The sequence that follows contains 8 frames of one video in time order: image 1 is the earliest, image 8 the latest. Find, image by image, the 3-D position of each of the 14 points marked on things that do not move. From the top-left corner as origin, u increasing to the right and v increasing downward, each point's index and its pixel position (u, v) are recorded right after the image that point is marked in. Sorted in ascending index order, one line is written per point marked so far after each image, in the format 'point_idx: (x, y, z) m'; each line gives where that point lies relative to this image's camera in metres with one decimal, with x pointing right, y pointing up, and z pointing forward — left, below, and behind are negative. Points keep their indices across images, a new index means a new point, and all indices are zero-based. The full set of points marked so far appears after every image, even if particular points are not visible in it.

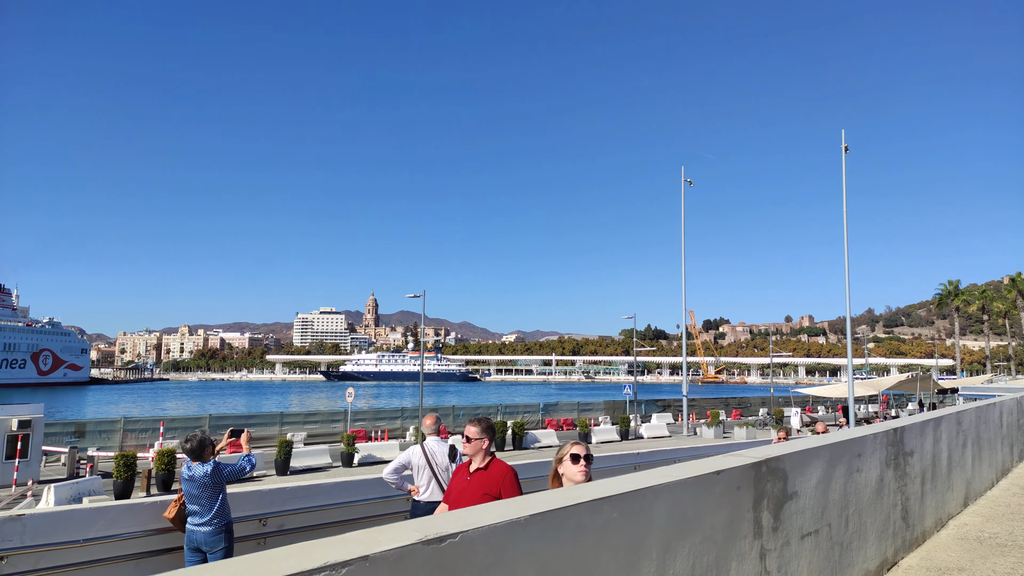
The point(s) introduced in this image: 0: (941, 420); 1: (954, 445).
0: (+4.8, -1.5, +7.3) m
1: (+5.1, -1.9, +7.6) m
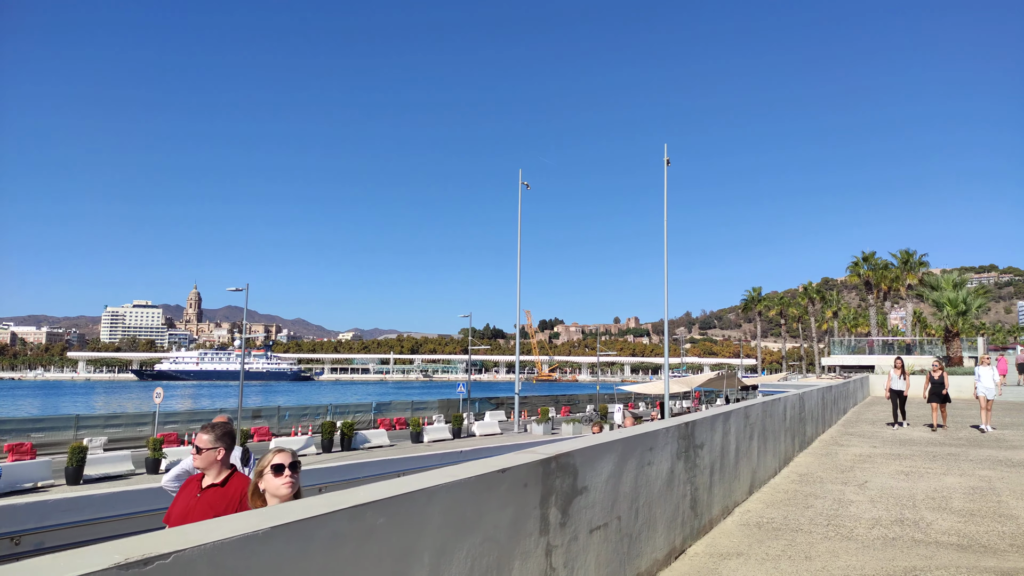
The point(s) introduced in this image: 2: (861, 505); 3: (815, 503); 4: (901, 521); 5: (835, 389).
0: (+2.6, -1.5, +7.7) m
1: (+2.8, -1.9, +8.1) m
2: (+4.2, -2.7, +7.9) m
3: (+3.8, -2.7, +8.1) m
4: (+4.2, -2.5, +7.1) m
5: (+7.8, -2.5, +16.1) m
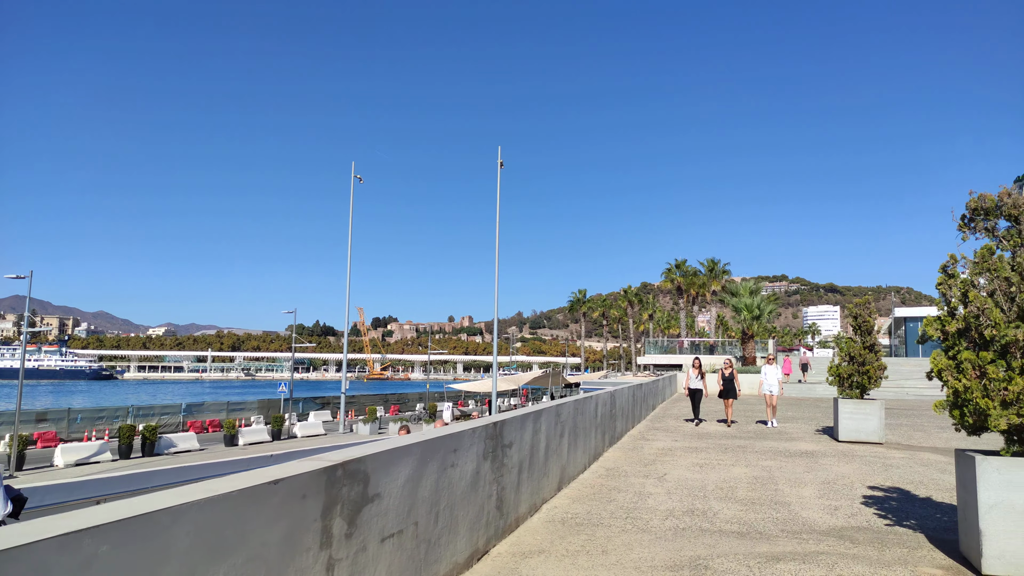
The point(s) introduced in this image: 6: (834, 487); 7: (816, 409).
0: (+0.3, -1.6, +7.9) m
1: (+0.5, -1.9, +8.3) m
2: (+1.9, -2.7, +8.4) m
3: (+1.4, -2.7, +8.5) m
4: (+2.1, -2.6, +7.6) m
5: (+3.5, -2.6, +17.2) m
6: (+4.4, -2.7, +8.9) m
7: (+8.8, -3.5, +19.0) m
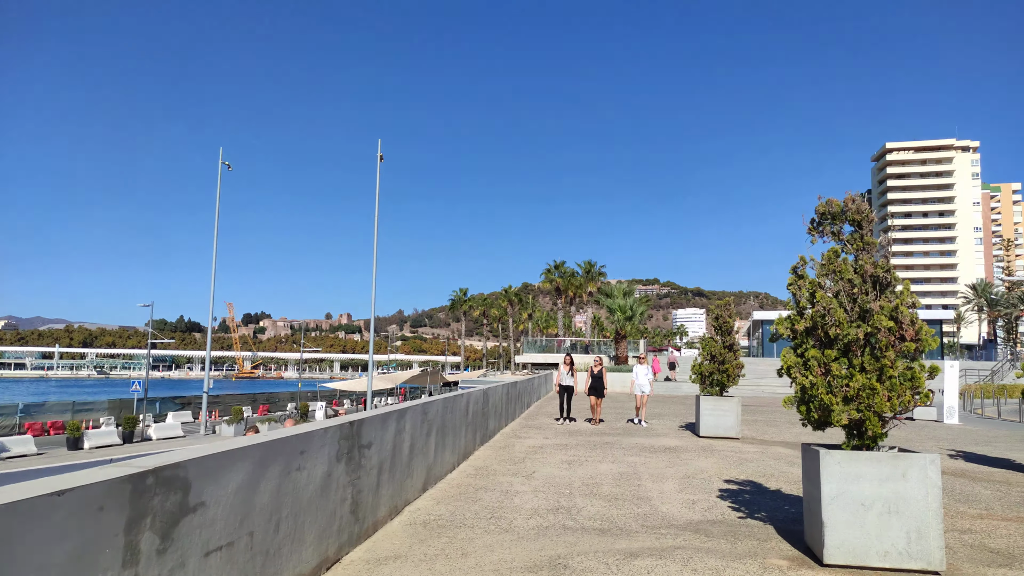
0: (-1.2, -1.4, +7.5) m
1: (-1.2, -1.8, +7.9) m
2: (+0.2, -2.6, +8.3) m
3: (-0.4, -2.7, +8.3) m
4: (+0.5, -2.5, +7.5) m
5: (+0.2, -2.6, +17.2) m
6: (+2.6, -2.7, +9.2) m
7: (+5.1, -3.6, +19.9) m
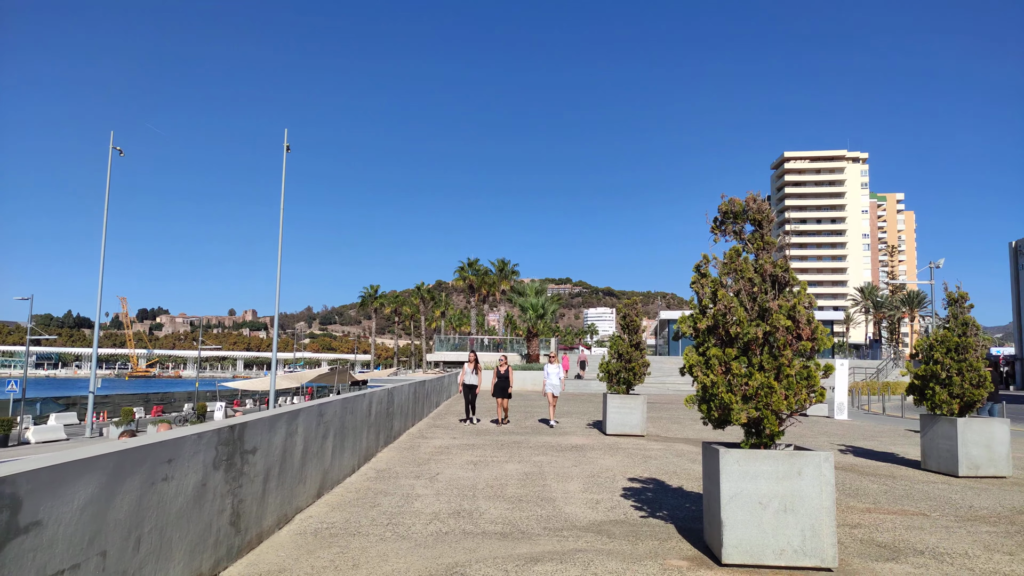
0: (-2.3, -1.4, +6.9) m
1: (-2.3, -1.7, +7.4) m
2: (-1.0, -2.6, +7.9) m
3: (-1.6, -2.6, +7.9) m
4: (-0.6, -2.5, +7.2) m
5: (-2.2, -2.5, +16.8) m
6: (+1.2, -2.7, +9.2) m
7: (+2.3, -3.6, +20.1) m
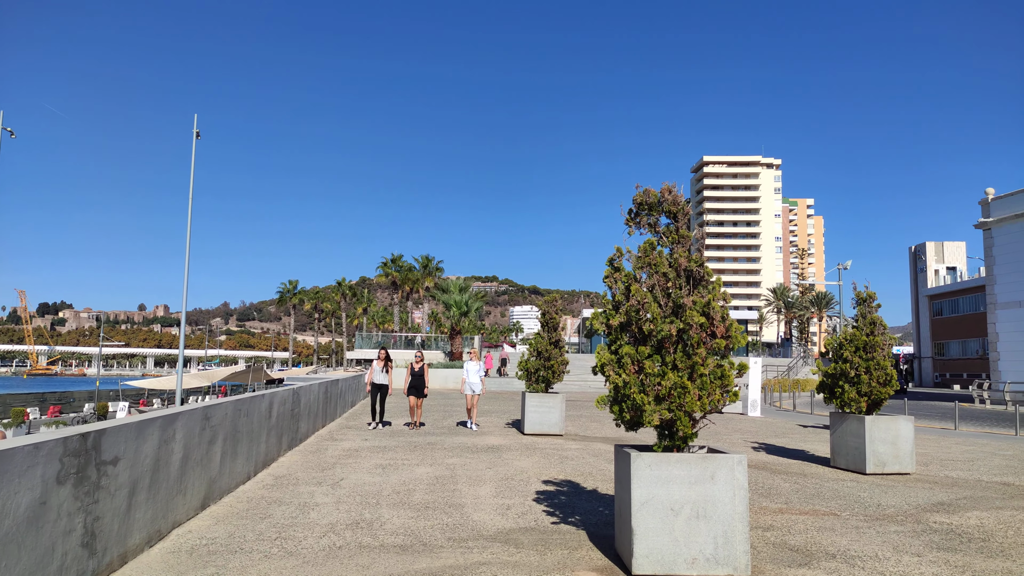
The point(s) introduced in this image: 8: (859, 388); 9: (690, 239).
0: (-3.2, -1.3, +6.2) m
1: (-3.3, -1.6, +6.6) m
2: (-2.1, -2.5, +7.3) m
3: (-2.6, -2.5, +7.2) m
4: (-1.6, -2.4, +6.6) m
5: (-4.2, -2.4, +16.0) m
6: (0.0, -2.6, +8.8) m
7: (-0.1, -3.5, +19.8) m
8: (+5.8, -1.7, +11.0) m
9: (+1.5, +0.4, +5.7) m
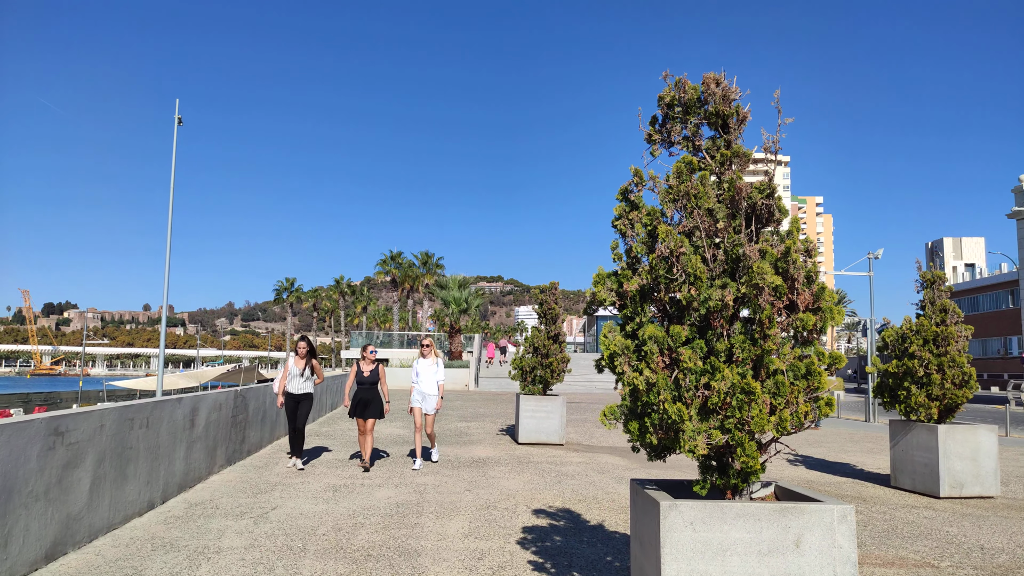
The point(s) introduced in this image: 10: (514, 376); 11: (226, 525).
0: (-3.5, -1.0, +4.2) m
1: (-3.5, -1.3, +4.6) m
2: (-2.3, -2.2, +5.3) m
3: (-2.8, -2.2, +5.2) m
4: (-1.8, -2.1, +4.6) m
5: (-4.3, -2.1, +14.0) m
6: (-0.2, -2.4, +6.8) m
7: (-0.2, -3.2, +17.8) m
8: (+5.7, -1.4, +8.9) m
9: (+1.3, +0.7, +3.6) m
10: (+0.1, -1.7, +12.5) m
11: (-2.7, -2.3, +6.2) m
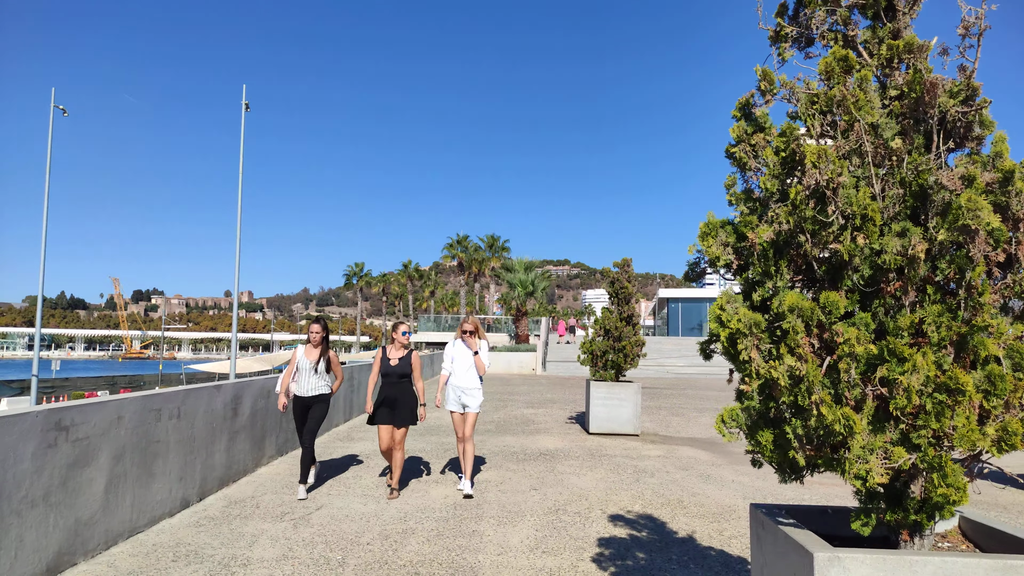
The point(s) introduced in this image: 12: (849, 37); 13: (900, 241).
0: (-3.1, -0.8, +3.6) m
1: (-3.1, -1.1, +4.0) m
2: (-1.8, -2.0, +4.6) m
3: (-2.3, -2.0, +4.5) m
4: (-1.4, -1.9, +3.9) m
5: (-2.9, -1.7, +13.5) m
6: (+0.4, -2.1, +5.9) m
7: (+1.6, -2.7, +16.8) m
8: (+6.5, -1.0, +7.3) m
9: (+1.6, +0.9, +2.5) m
10: (+1.3, -1.3, +11.5) m
11: (-2.1, -2.1, +5.5) m
12: (+1.4, +1.0, +2.6) m
13: (+1.3, +0.2, +2.2) m
